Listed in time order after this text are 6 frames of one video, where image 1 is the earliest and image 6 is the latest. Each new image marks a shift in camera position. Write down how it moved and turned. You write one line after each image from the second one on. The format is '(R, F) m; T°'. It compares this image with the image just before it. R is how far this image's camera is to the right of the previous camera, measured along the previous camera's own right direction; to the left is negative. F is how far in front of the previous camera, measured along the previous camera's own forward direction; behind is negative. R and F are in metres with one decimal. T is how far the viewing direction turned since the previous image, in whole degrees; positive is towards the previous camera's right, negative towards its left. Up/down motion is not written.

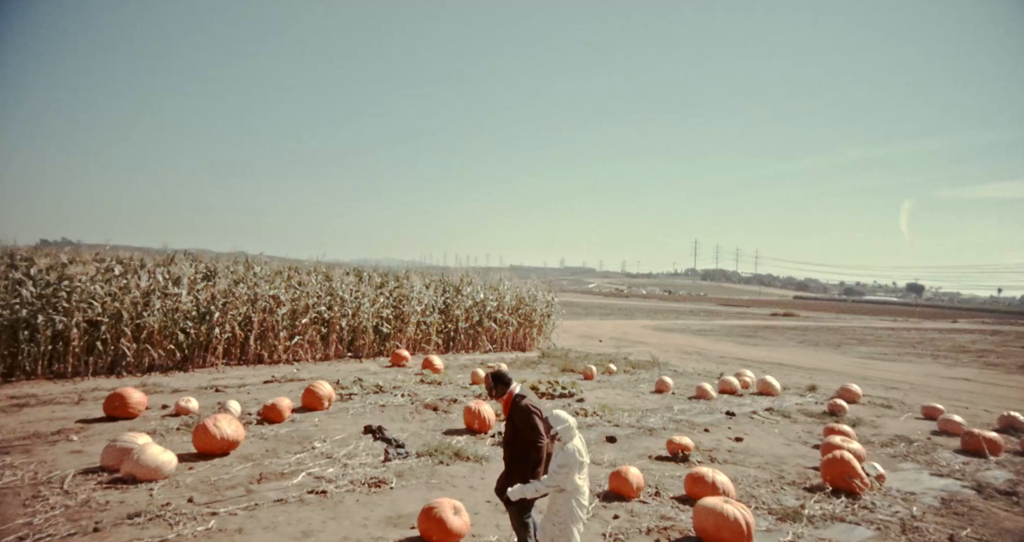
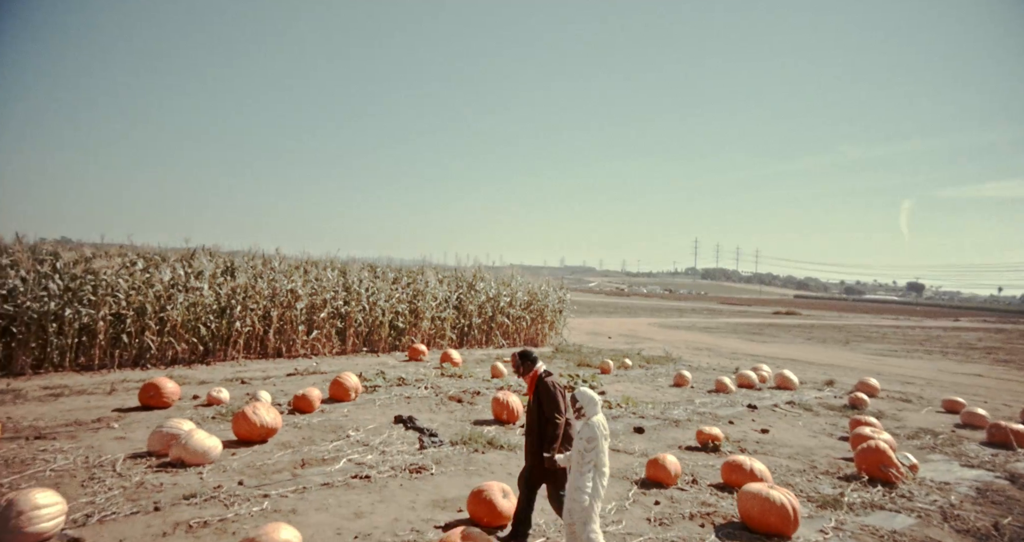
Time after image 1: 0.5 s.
(-0.4, -0.2) m; 0°
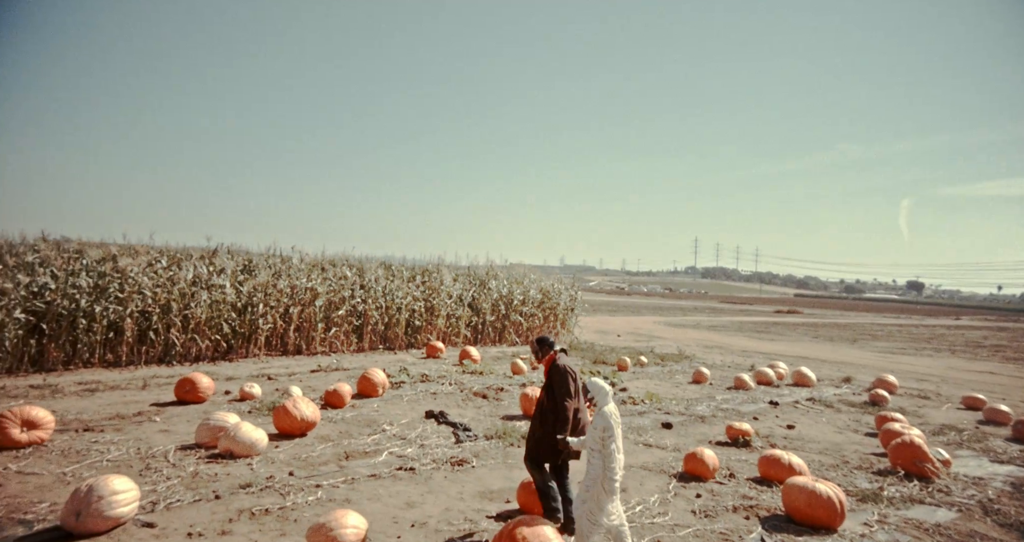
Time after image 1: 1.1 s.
(-0.4, -0.2) m; 0°
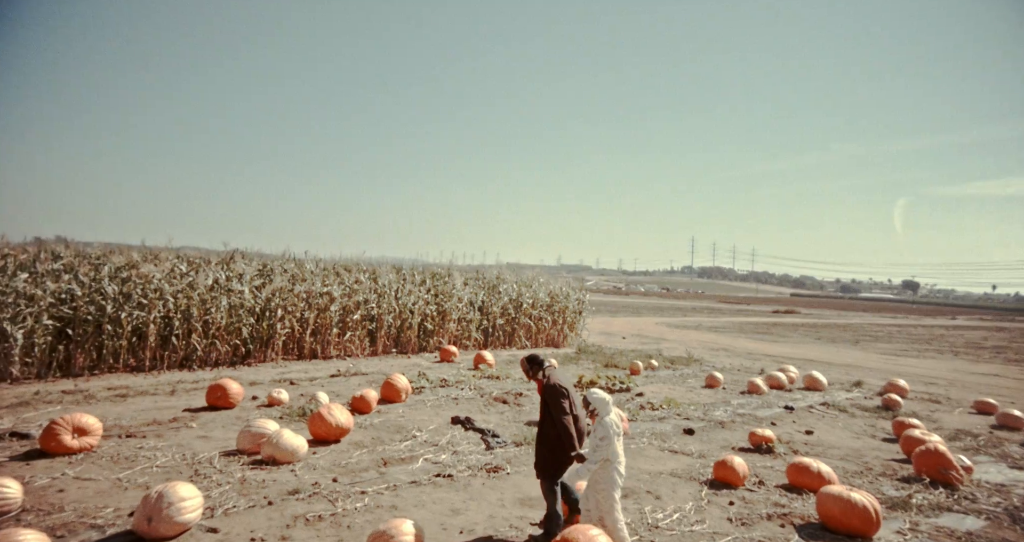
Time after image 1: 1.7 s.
(-0.4, -0.2) m; +1°
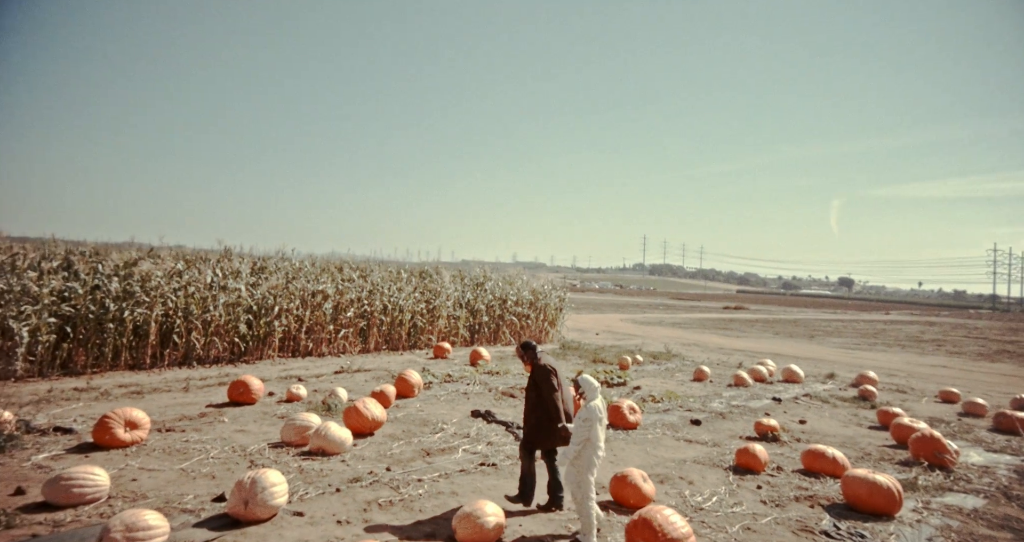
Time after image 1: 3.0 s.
(-1.1, -0.5) m; +5°
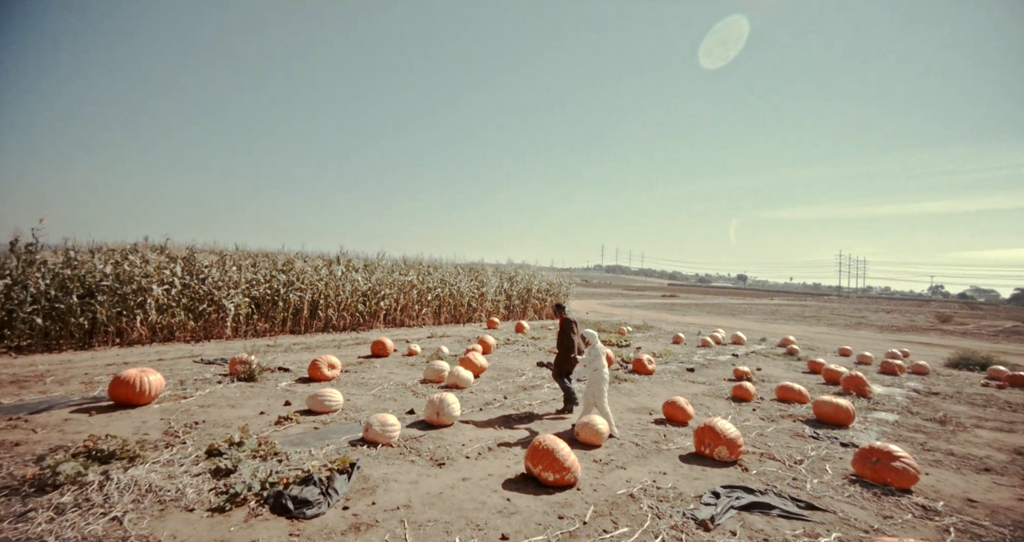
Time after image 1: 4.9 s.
(-3.1, -4.6) m; +6°
